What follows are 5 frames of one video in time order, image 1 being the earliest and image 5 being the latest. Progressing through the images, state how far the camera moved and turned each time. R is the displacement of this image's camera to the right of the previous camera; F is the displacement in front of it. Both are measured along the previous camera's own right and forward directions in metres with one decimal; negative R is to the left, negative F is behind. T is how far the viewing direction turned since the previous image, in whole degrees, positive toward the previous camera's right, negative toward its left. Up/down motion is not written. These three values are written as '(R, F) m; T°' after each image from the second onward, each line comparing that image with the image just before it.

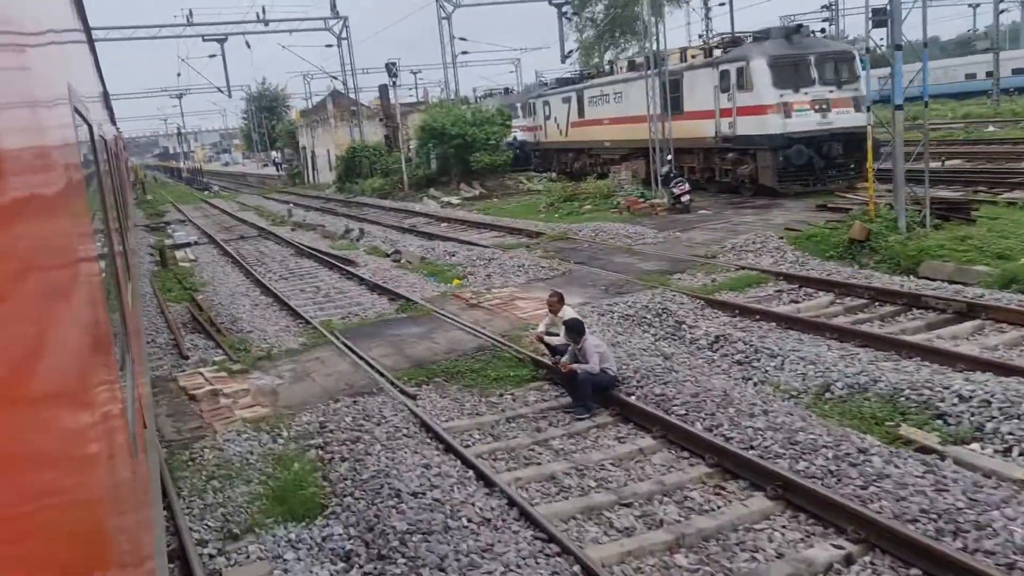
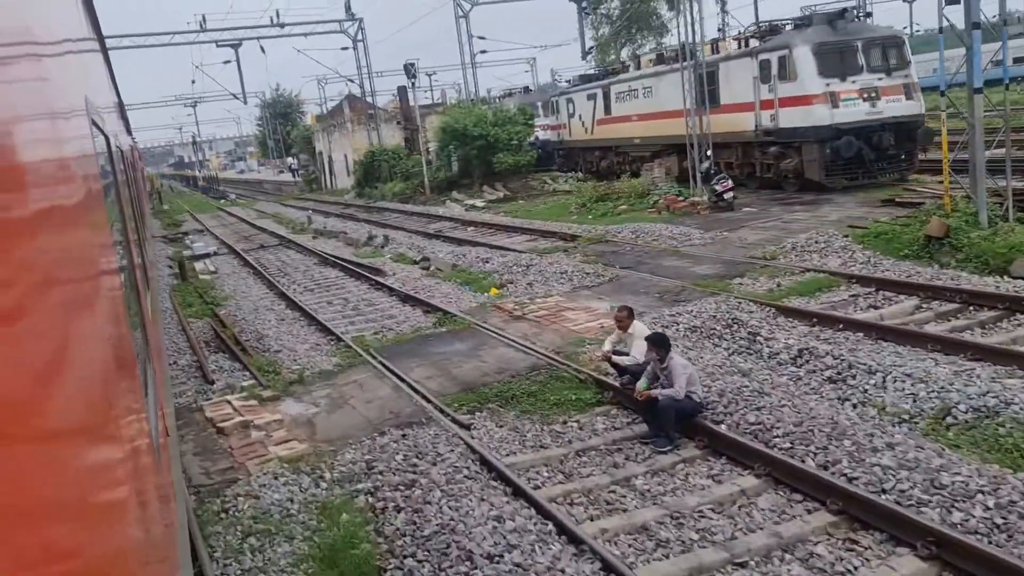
(-0.3, +0.8) m; -1°
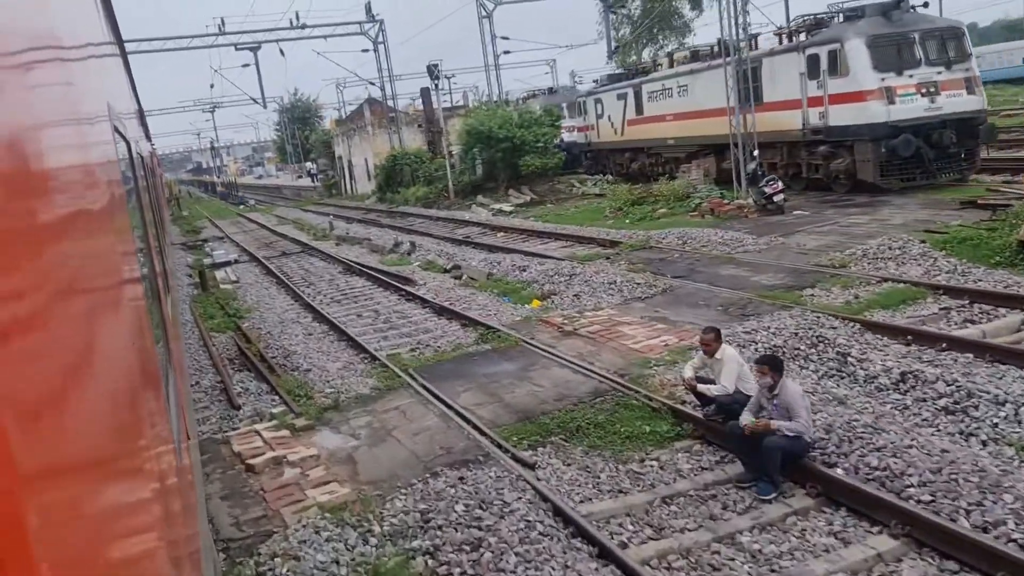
(-0.3, +0.8) m; -1°
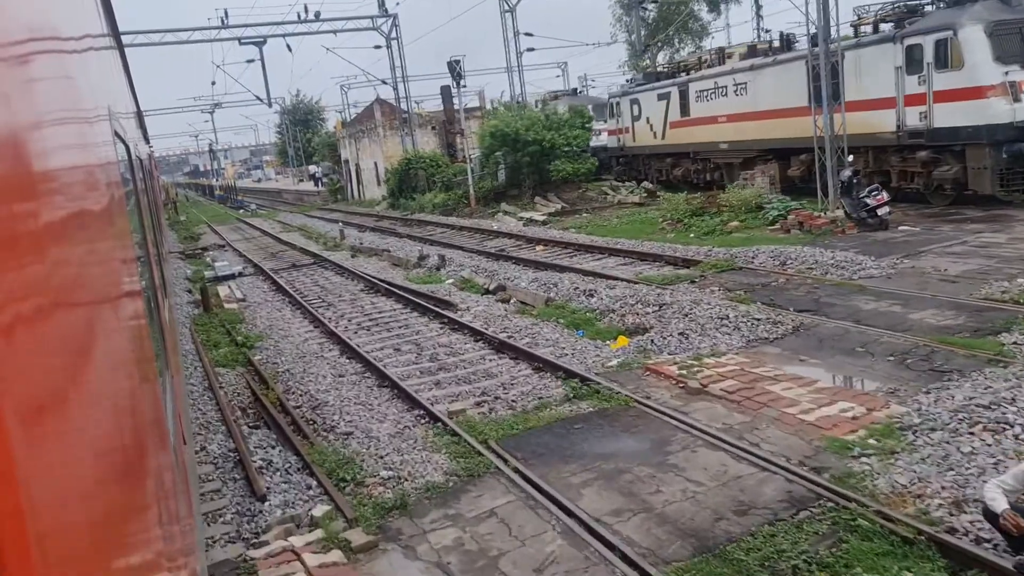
(-0.8, +2.1) m; 0°
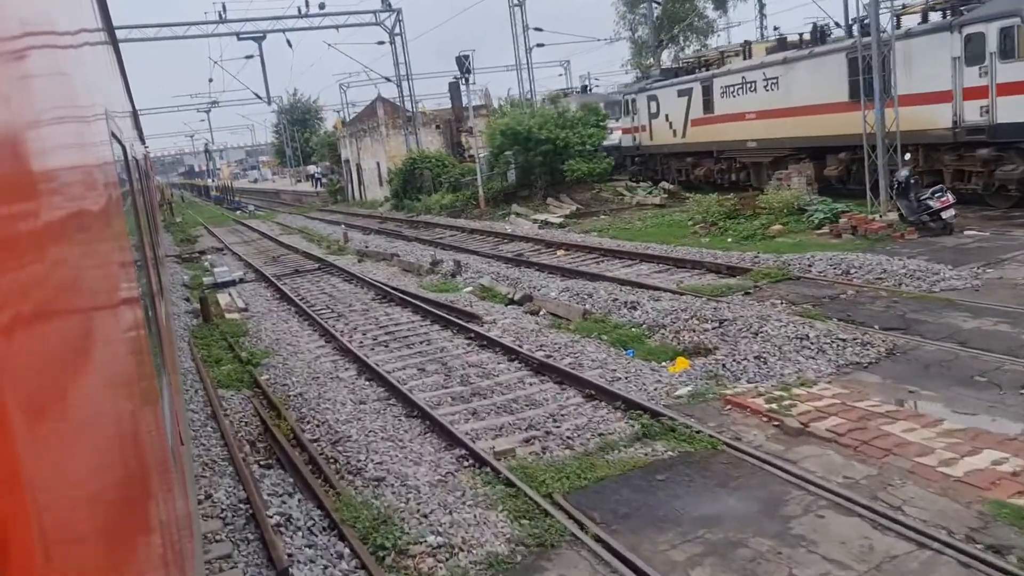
(-0.4, +1.0) m; 0°
